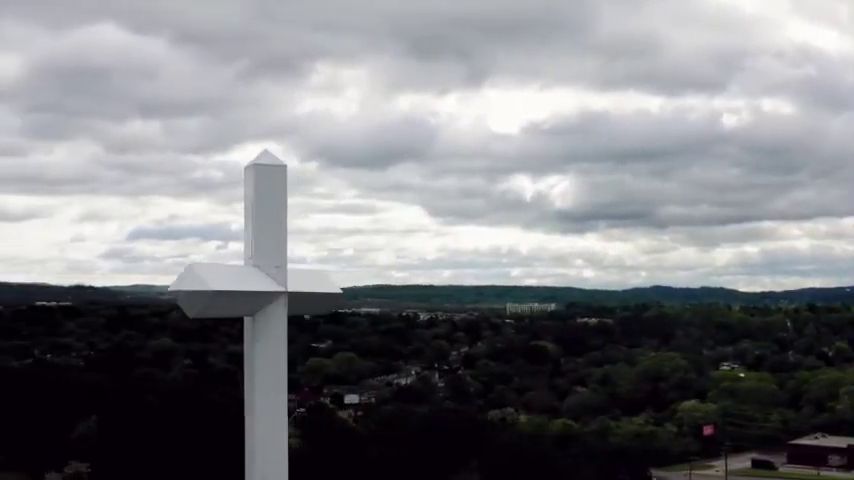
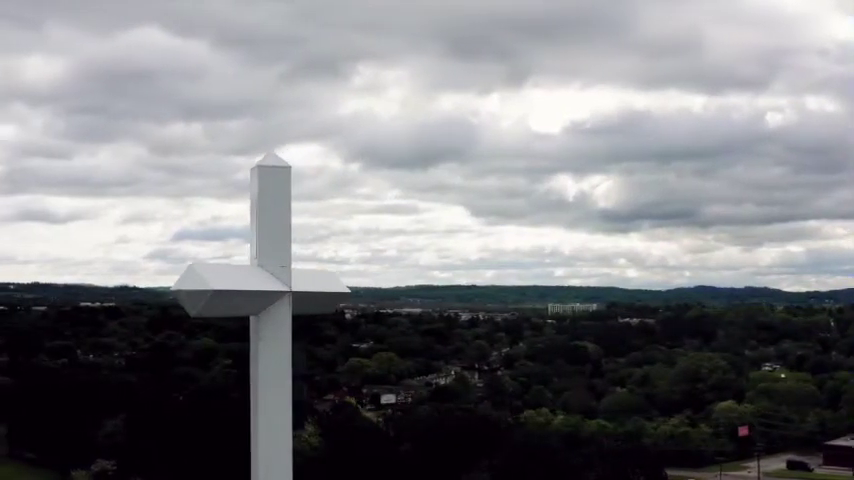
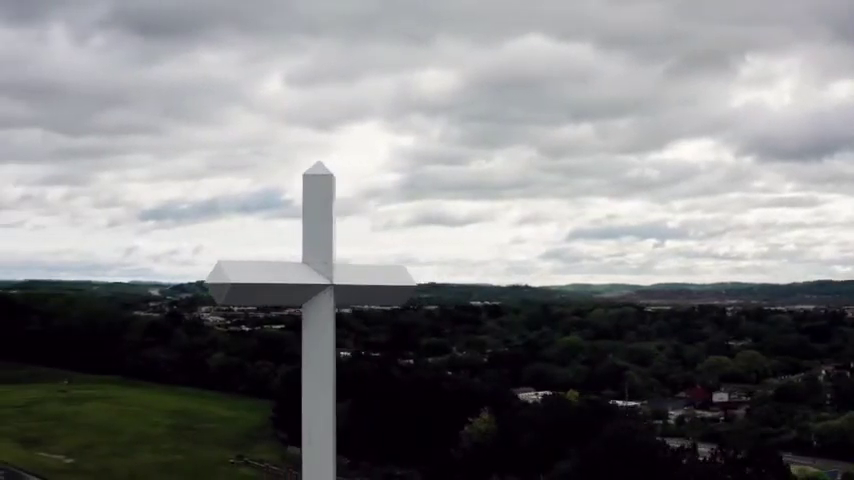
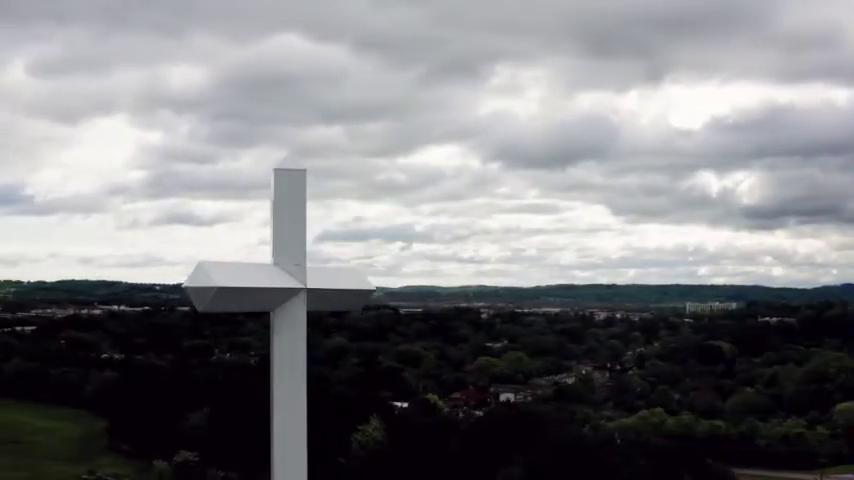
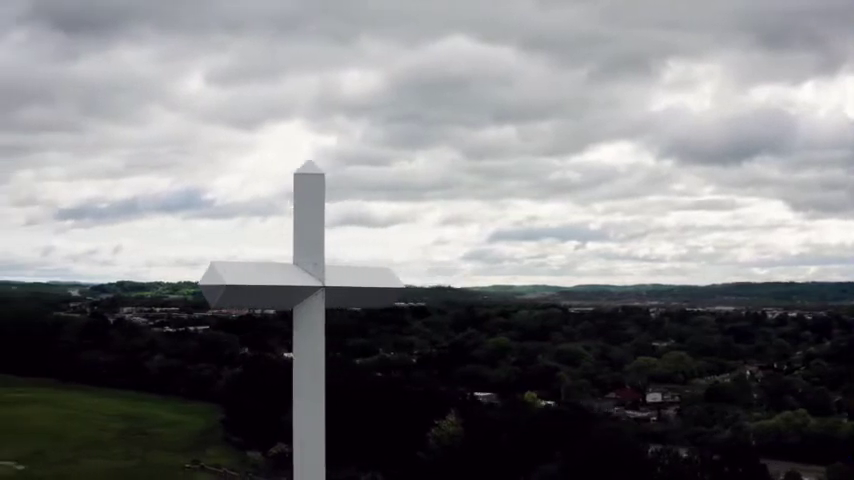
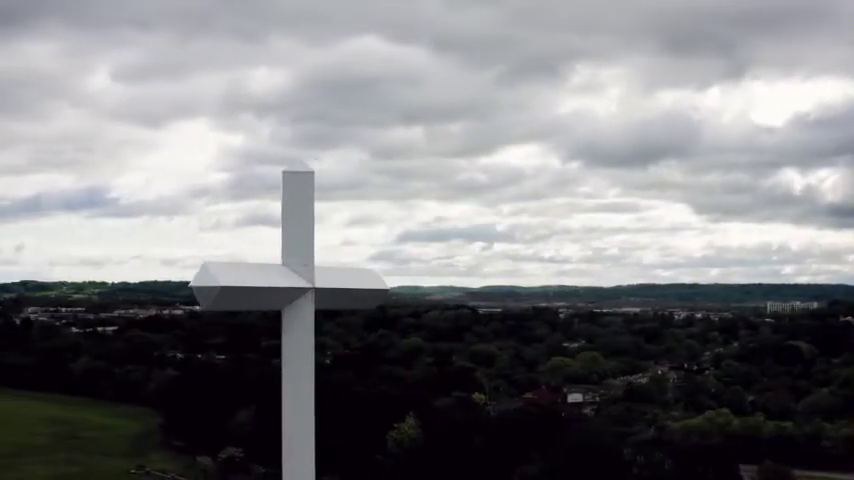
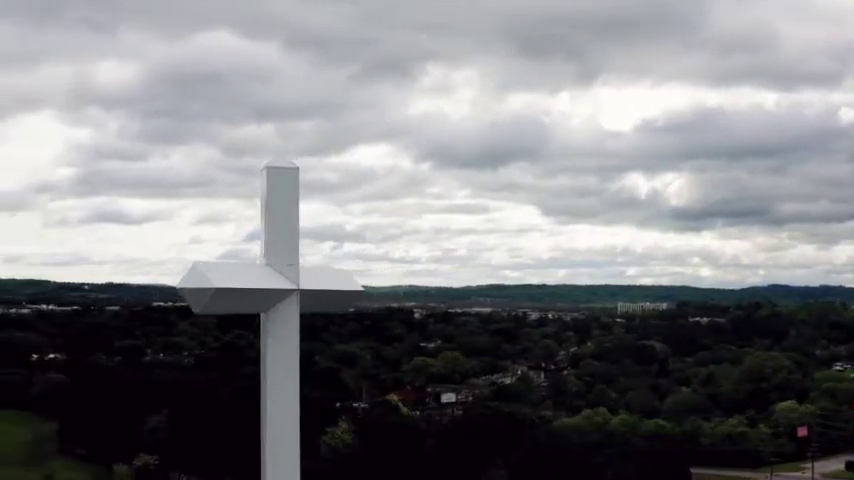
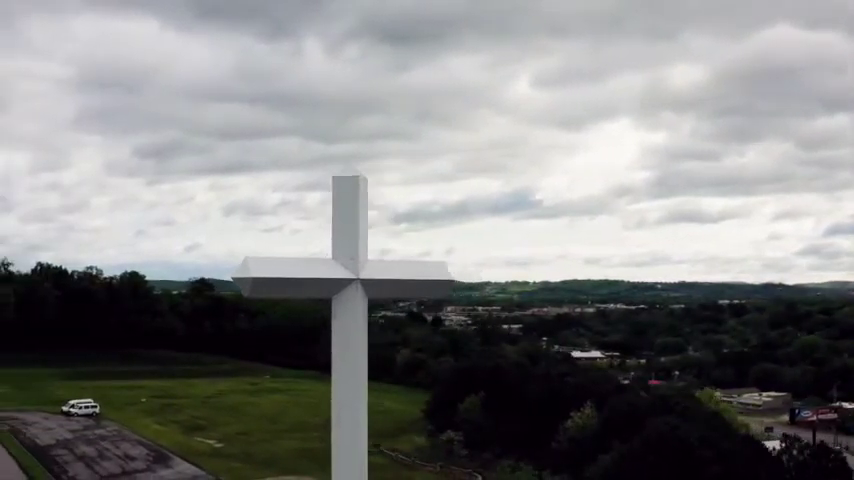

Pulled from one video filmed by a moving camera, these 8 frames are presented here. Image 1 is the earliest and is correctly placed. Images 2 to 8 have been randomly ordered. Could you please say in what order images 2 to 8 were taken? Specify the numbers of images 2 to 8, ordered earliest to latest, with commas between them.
2, 7, 4, 6, 5, 3, 8
